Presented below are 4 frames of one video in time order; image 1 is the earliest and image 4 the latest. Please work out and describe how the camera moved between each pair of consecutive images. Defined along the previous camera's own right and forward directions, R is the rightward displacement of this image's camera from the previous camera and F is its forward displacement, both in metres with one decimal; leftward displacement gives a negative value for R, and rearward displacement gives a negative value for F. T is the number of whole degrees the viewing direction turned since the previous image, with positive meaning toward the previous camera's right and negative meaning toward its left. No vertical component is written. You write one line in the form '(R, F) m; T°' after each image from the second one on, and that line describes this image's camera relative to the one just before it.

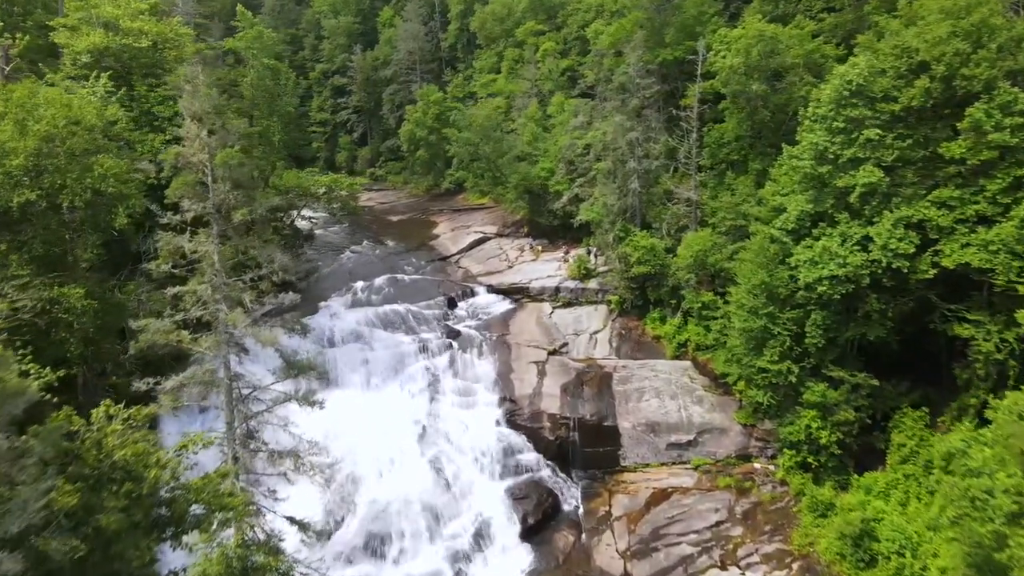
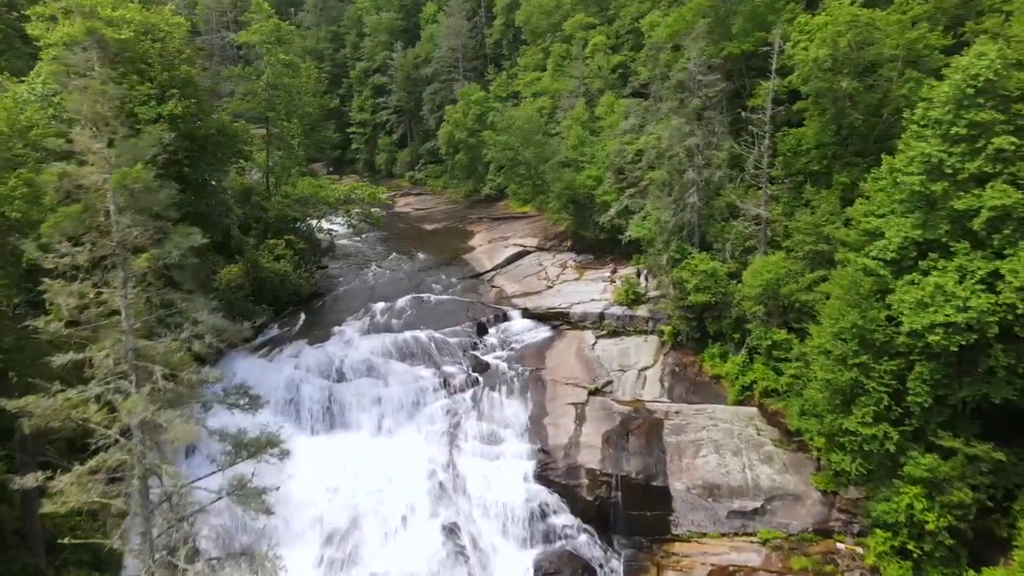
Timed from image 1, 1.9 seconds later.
(+0.3, +2.9) m; -4°
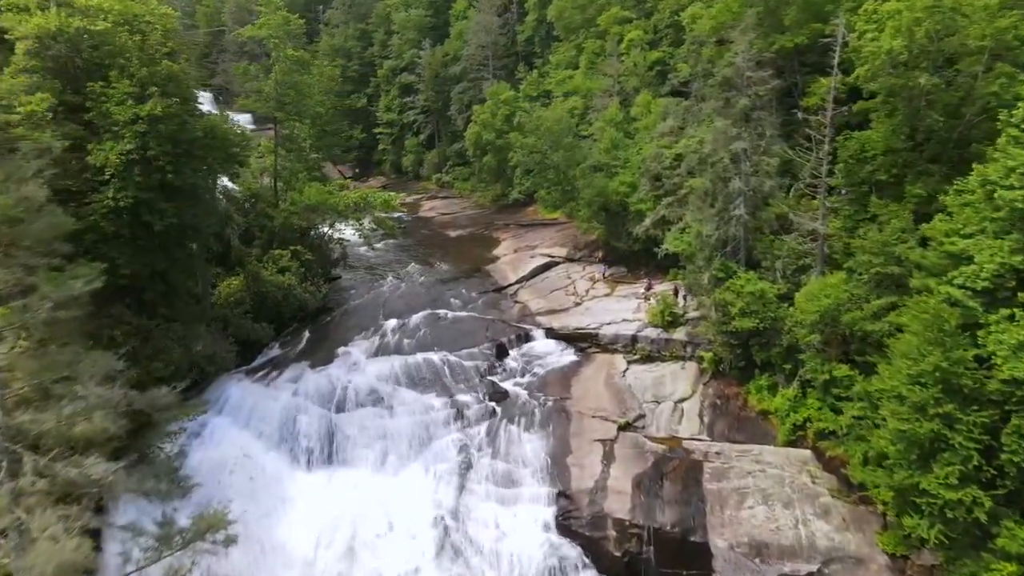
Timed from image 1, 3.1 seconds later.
(+0.3, +2.0) m; -3°
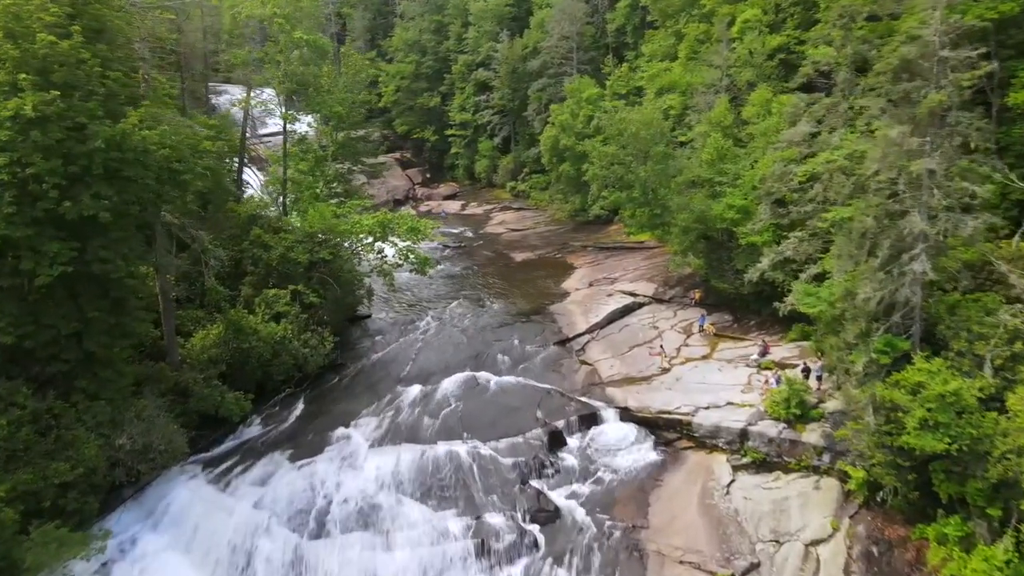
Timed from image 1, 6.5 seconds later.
(+0.5, +5.3) m; -7°
